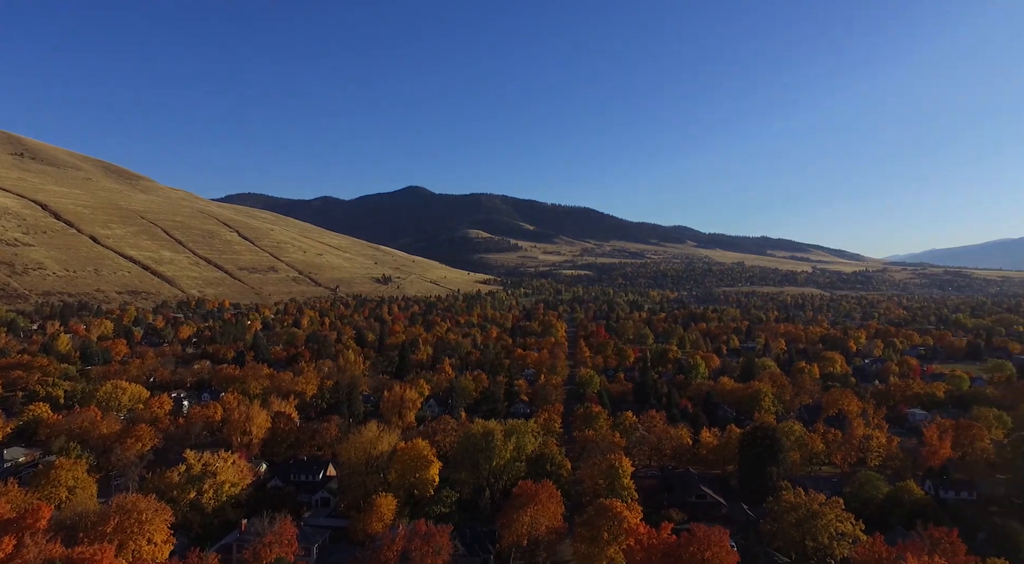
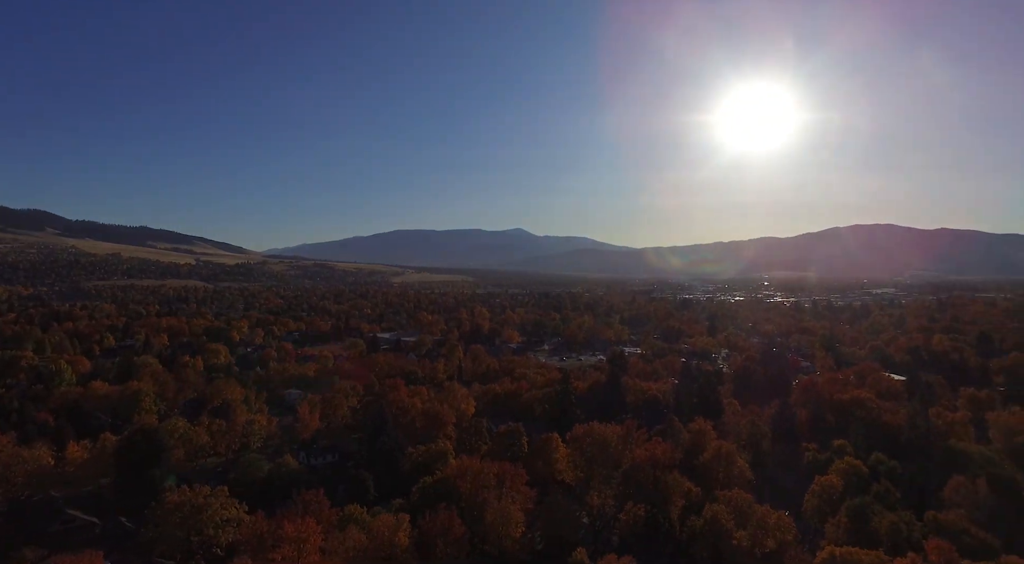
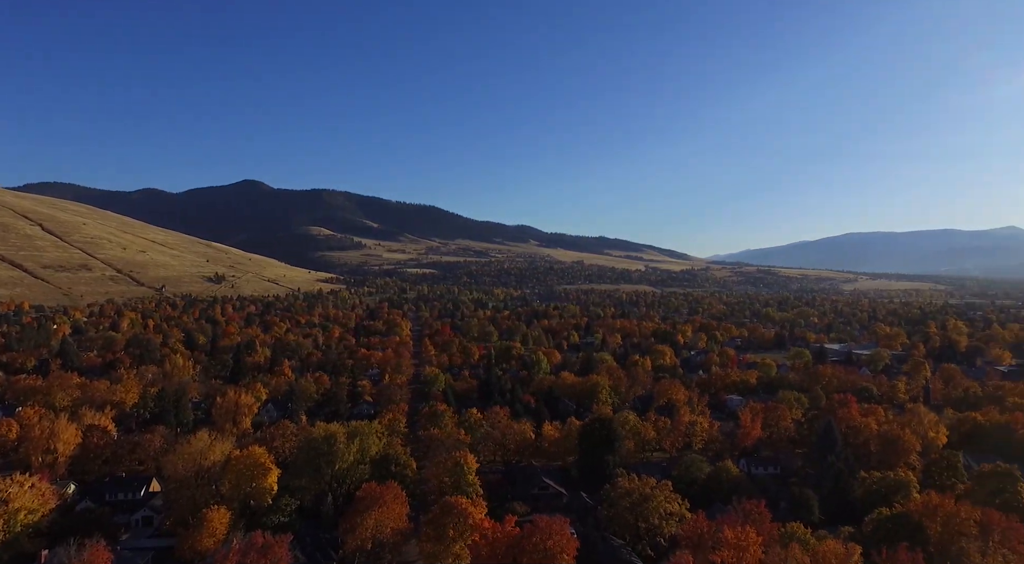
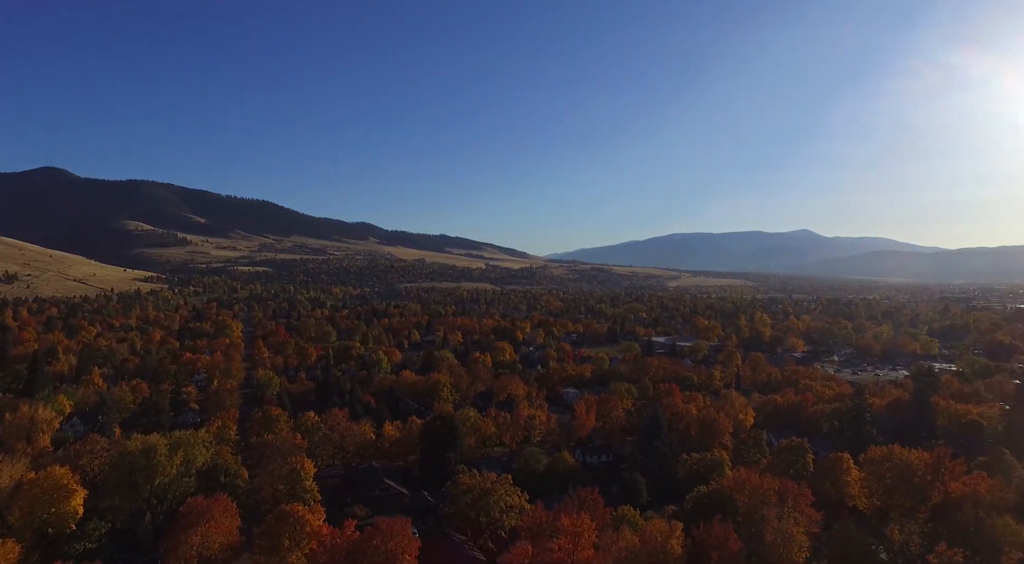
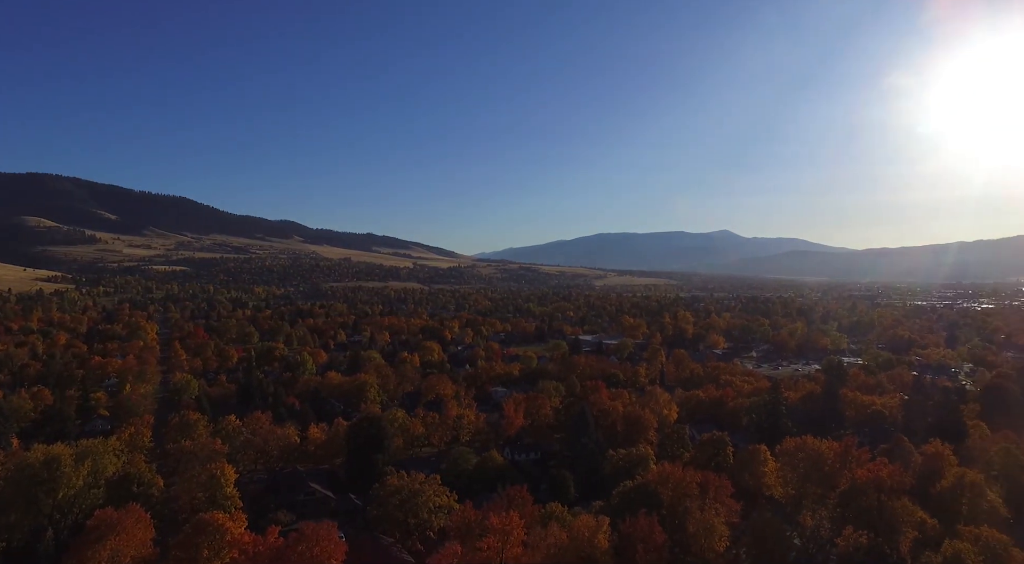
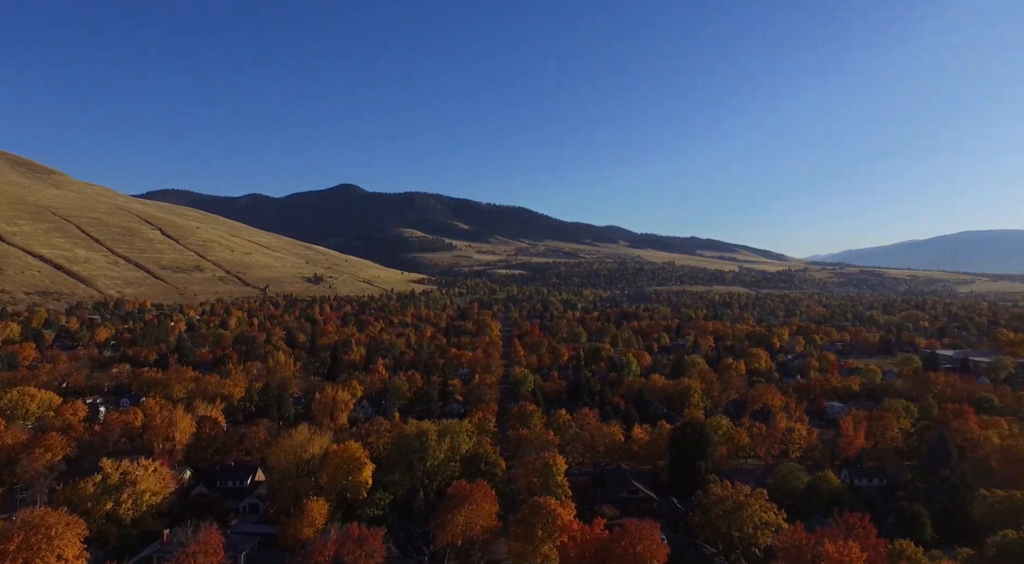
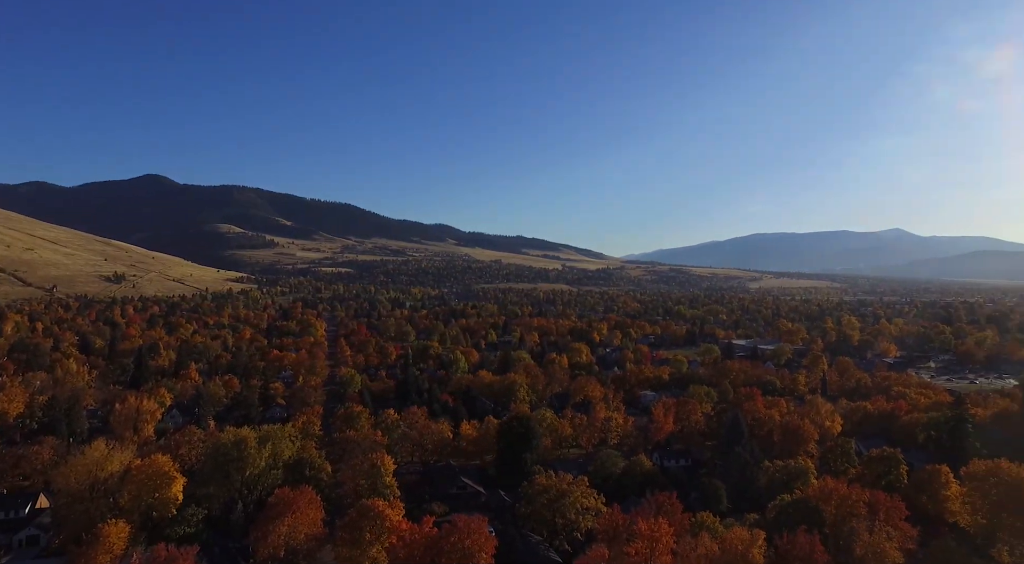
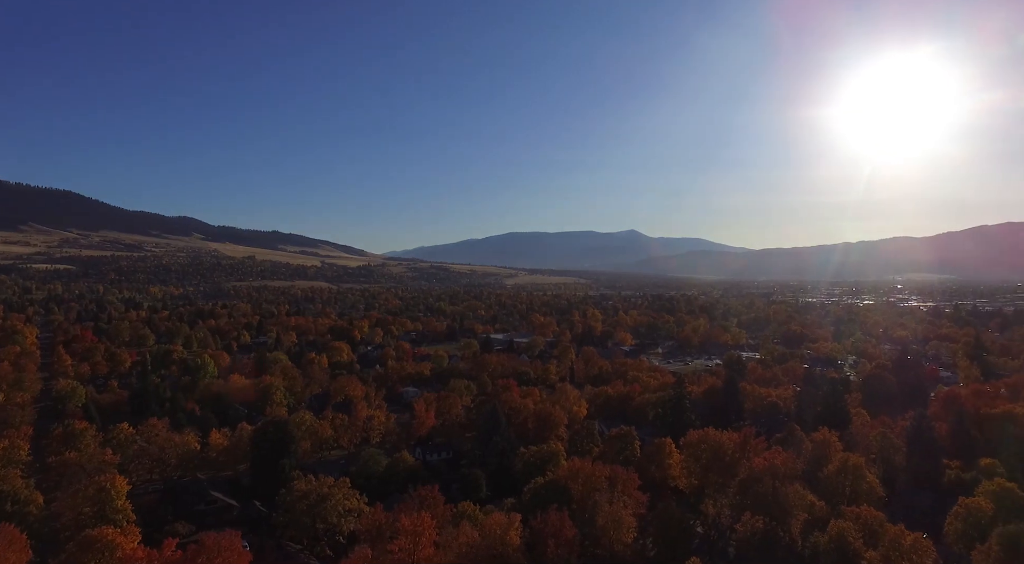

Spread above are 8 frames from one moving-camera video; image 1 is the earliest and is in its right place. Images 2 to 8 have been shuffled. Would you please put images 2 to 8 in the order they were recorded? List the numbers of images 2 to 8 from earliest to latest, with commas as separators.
6, 3, 7, 4, 5, 8, 2
